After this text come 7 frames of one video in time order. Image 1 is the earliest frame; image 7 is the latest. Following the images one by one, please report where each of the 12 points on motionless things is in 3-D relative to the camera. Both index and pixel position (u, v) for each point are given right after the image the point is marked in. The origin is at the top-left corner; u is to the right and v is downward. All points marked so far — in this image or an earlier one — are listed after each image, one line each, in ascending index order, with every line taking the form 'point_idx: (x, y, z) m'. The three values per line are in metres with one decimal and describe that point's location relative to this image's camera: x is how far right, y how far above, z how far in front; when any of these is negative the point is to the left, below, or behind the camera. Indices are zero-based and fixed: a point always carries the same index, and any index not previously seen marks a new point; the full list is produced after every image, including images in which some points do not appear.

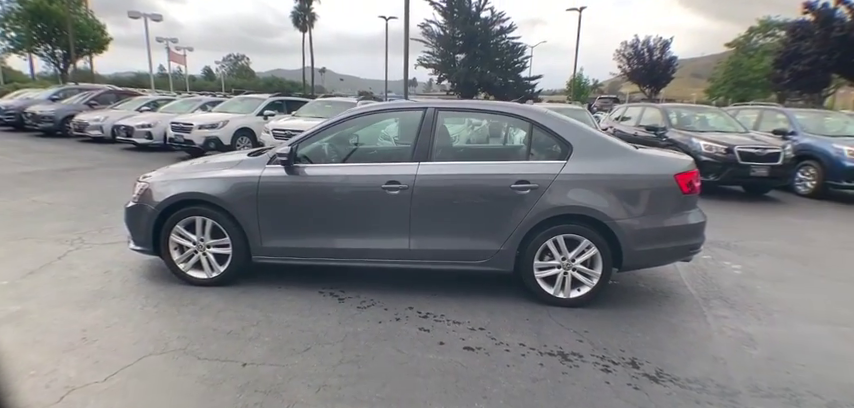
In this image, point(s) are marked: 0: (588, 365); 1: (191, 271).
0: (+1.0, -1.0, +3.1) m
1: (-2.0, -0.6, +4.0) m
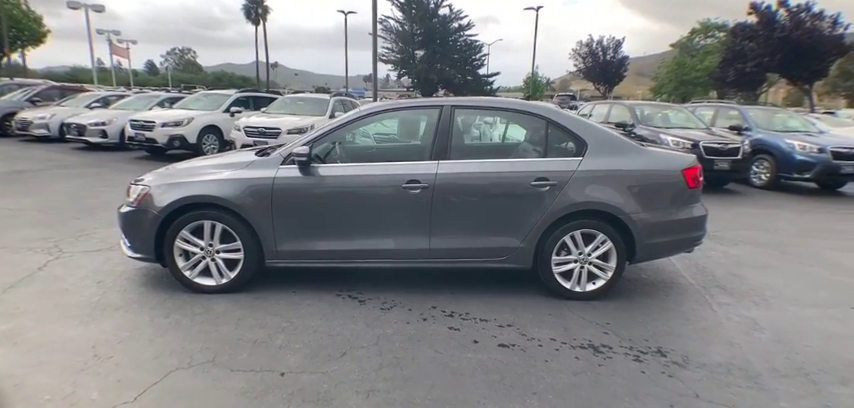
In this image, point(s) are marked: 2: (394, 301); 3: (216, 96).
0: (+1.3, -1.0, +3.2) m
1: (-1.8, -0.6, +3.8) m
2: (-0.3, -0.8, +3.8) m
3: (-5.4, +2.7, +12.1) m
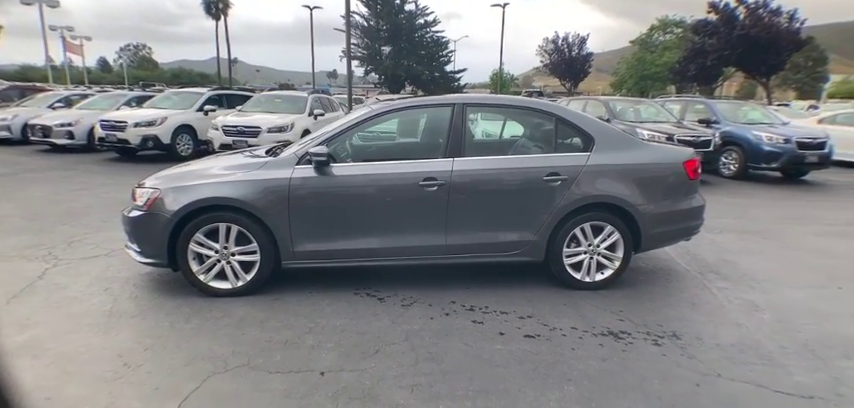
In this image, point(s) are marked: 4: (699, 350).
0: (+1.5, -1.0, +3.3) m
1: (-1.7, -0.6, +3.8) m
2: (-0.1, -0.8, +3.9) m
3: (-5.9, +2.7, +11.7) m
4: (+1.9, -1.0, +3.2) m
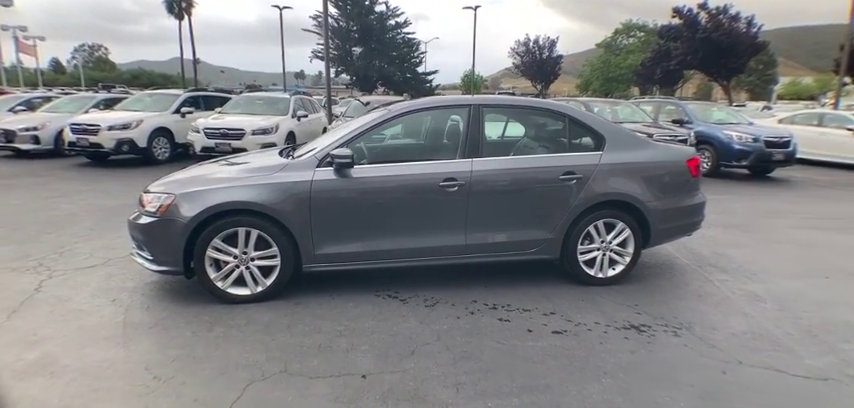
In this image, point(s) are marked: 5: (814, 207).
0: (+1.7, -0.9, +3.5) m
1: (-1.5, -0.7, +3.7) m
2: (+0.1, -0.8, +3.9) m
3: (-6.3, +2.6, +11.3) m
4: (+2.1, -1.0, +3.4) m
5: (+6.2, 0.0, +7.6) m
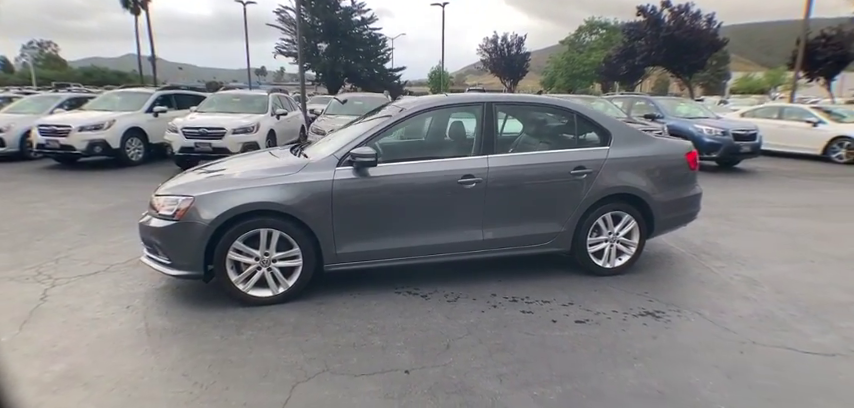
0: (+1.9, -0.9, +3.6) m
1: (-1.3, -0.7, +3.6) m
2: (+0.2, -0.7, +3.9) m
3: (-6.7, +2.5, +10.8) m
4: (+2.3, -0.9, +3.6) m
5: (+6.1, +0.1, +8.1) m
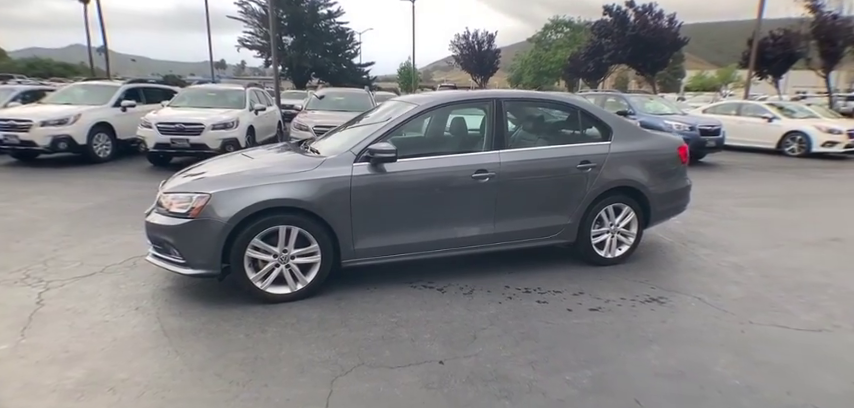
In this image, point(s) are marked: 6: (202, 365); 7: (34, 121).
0: (+2.0, -0.8, +3.8) m
1: (-1.2, -0.6, +3.6) m
2: (+0.3, -0.7, +4.0) m
3: (-7.1, +2.5, +10.3) m
4: (+2.4, -0.8, +3.8) m
5: (+5.8, +0.3, +8.6) m
6: (-1.3, -1.0, +2.8) m
7: (-7.2, +1.5, +8.7) m
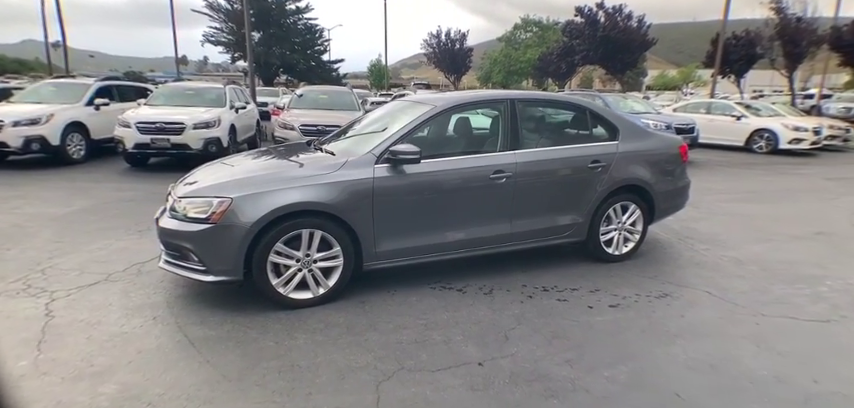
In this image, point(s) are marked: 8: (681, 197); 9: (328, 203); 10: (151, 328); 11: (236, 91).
0: (+2.2, -0.8, +4.0) m
1: (-1.0, -0.7, +3.5) m
2: (+0.5, -0.7, +4.0) m
3: (-7.4, +2.4, +9.8) m
4: (+2.6, -0.8, +4.0) m
5: (+5.7, +0.4, +9.0) m
6: (-1.1, -1.0, +2.8) m
7: (-7.4, +1.4, +8.2) m
8: (+2.6, +0.1, +5.0) m
9: (-0.7, 0.0, +3.5) m
10: (-1.9, -0.8, +3.3) m
11: (-4.6, +2.7, +11.4) m
